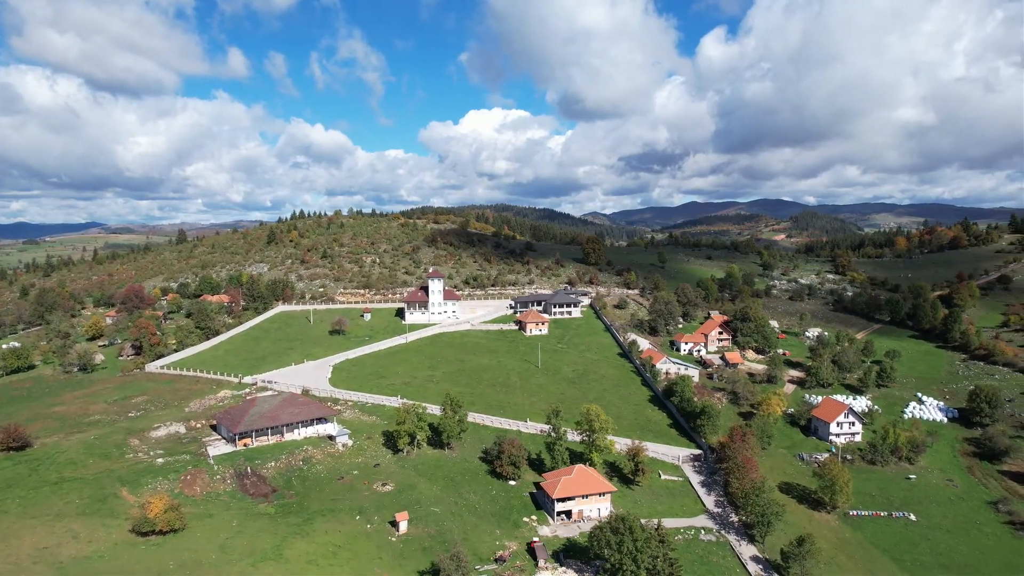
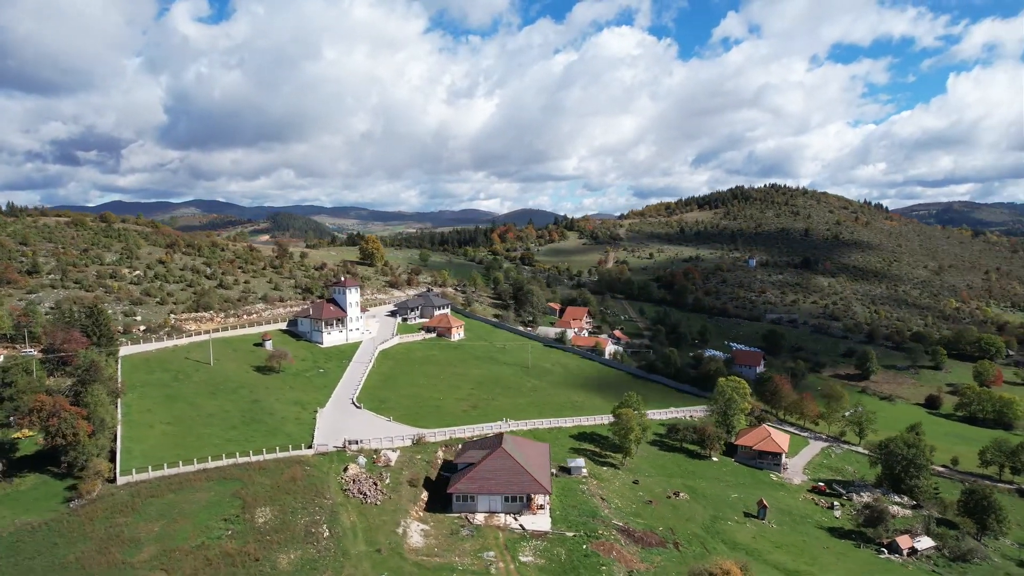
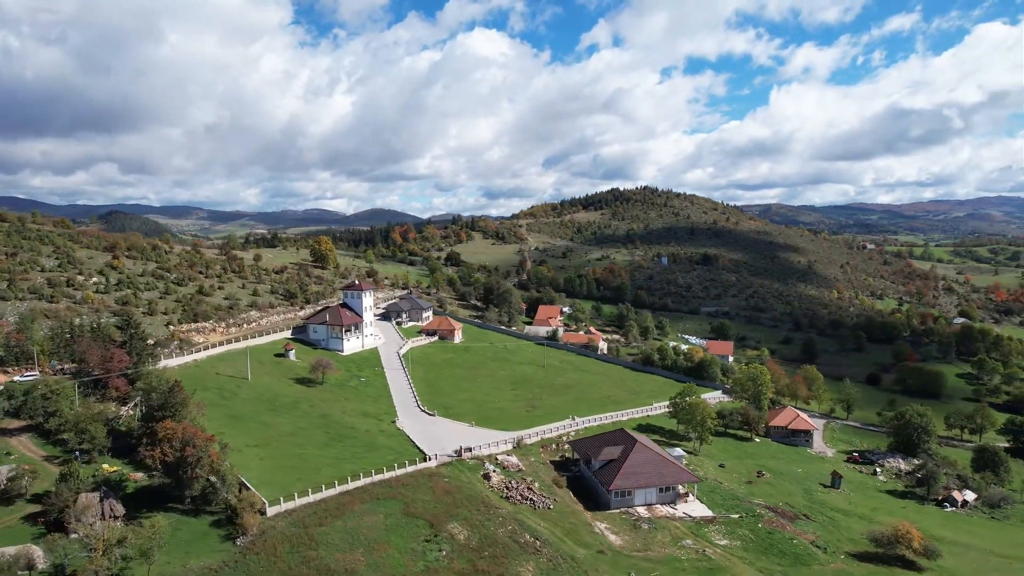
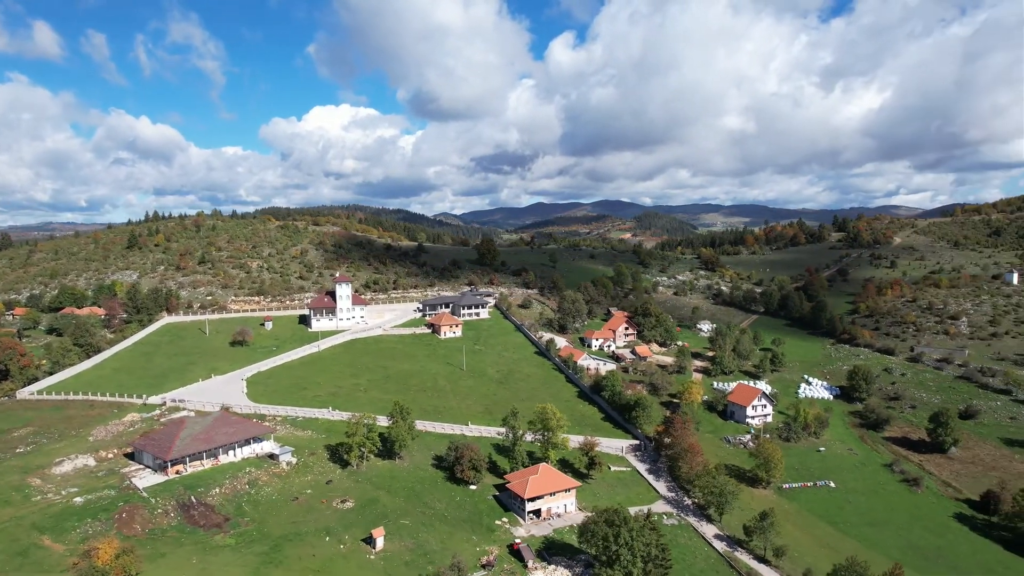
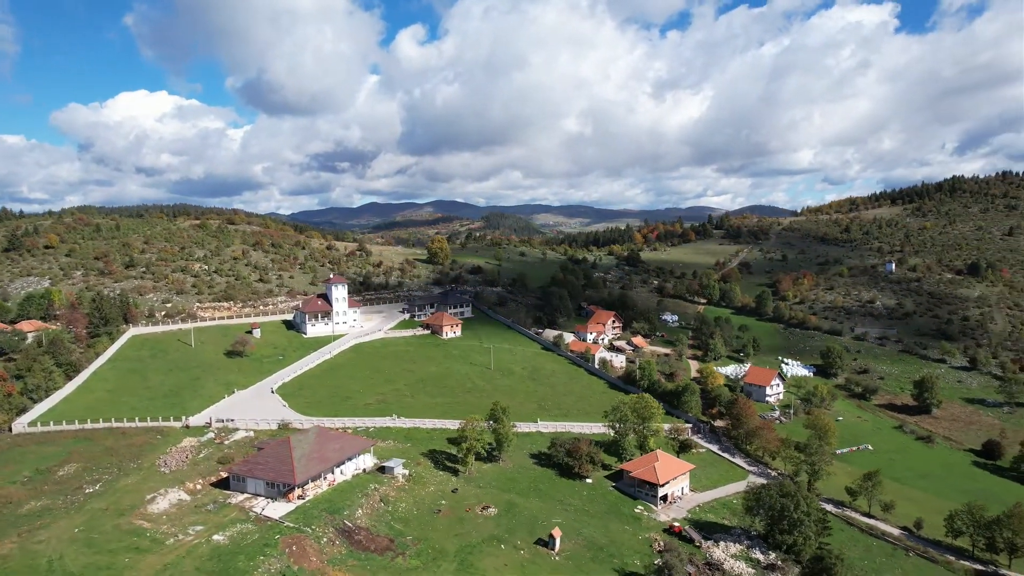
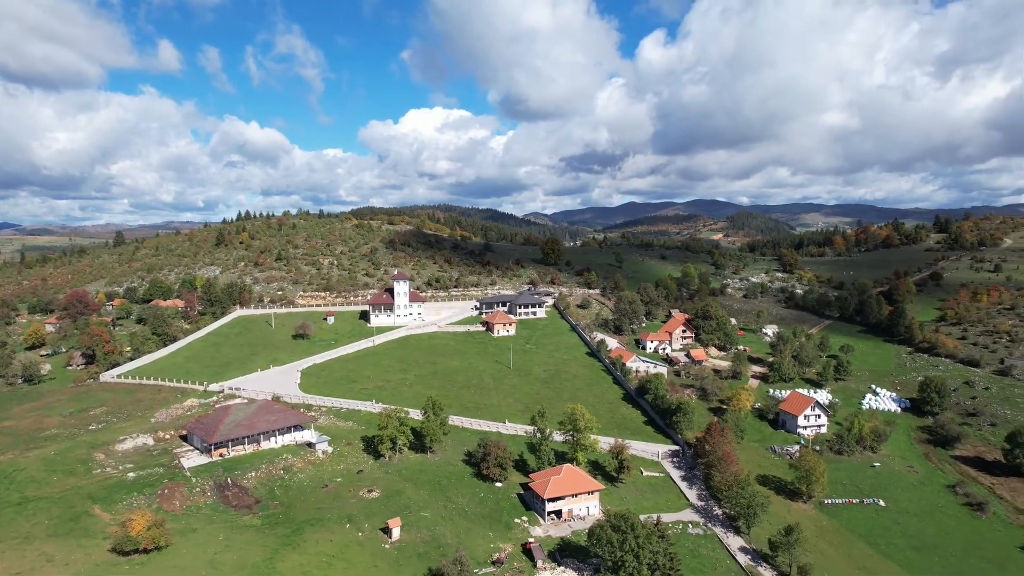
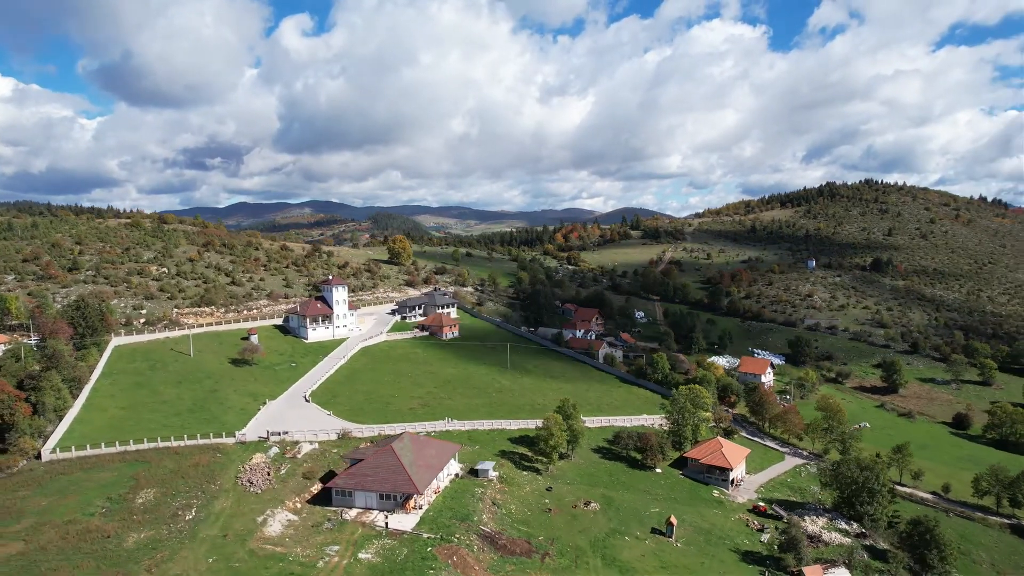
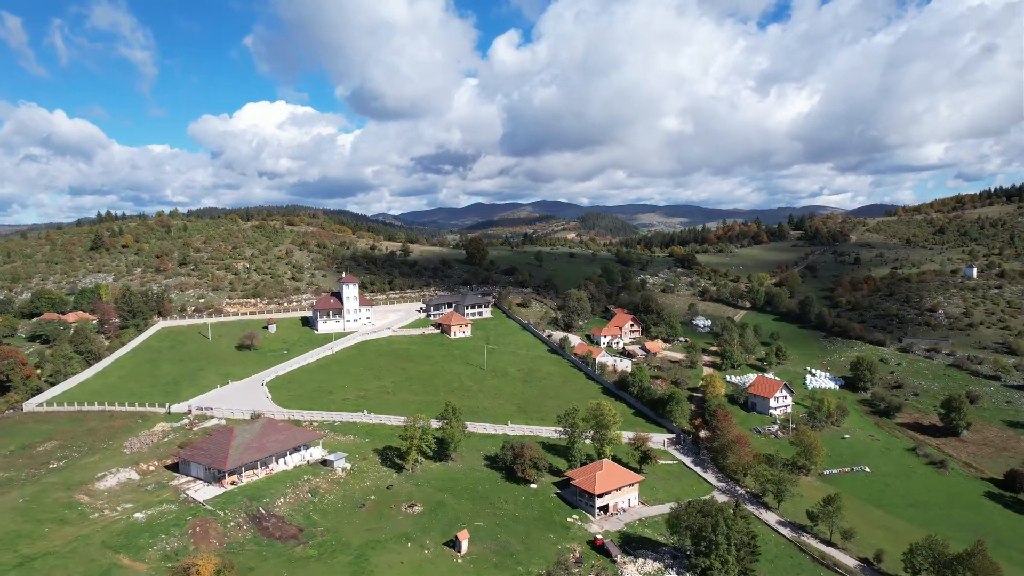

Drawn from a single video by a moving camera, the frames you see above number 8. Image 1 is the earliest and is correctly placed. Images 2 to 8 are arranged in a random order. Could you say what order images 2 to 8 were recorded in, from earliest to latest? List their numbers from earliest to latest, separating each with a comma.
6, 4, 8, 5, 7, 2, 3
